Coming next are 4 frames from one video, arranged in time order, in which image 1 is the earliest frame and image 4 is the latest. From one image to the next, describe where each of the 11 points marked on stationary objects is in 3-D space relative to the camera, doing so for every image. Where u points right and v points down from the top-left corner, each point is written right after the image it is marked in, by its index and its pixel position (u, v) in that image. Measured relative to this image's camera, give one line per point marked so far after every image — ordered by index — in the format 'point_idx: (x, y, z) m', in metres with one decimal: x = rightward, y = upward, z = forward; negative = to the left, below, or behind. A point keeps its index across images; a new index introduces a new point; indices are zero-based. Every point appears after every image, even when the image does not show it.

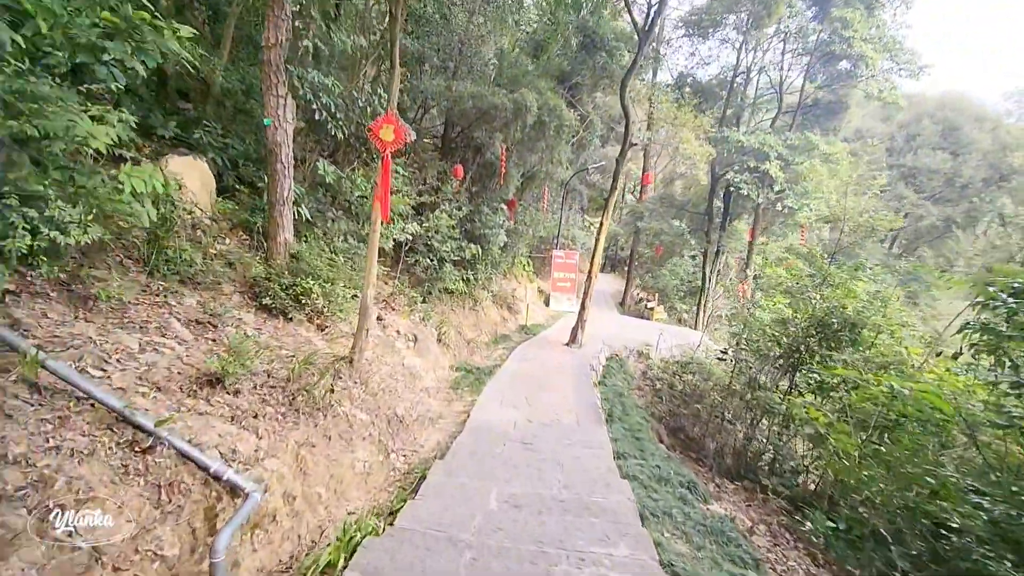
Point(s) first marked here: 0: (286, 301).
0: (-2.1, -0.1, +4.3) m
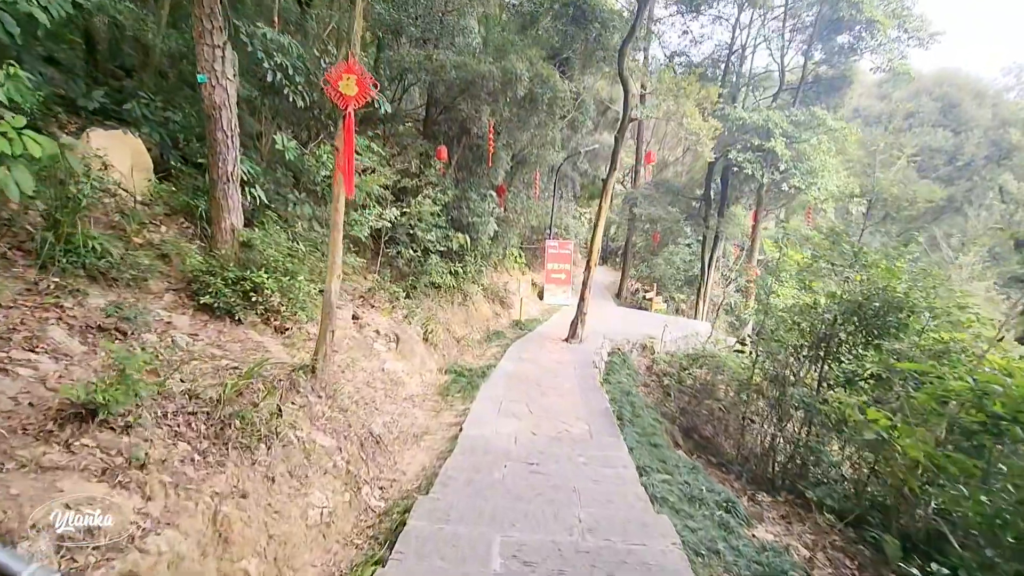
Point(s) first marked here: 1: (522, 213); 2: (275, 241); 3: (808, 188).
0: (-2.1, -0.1, +3.5) m
1: (+0.2, +1.8, +11.1) m
2: (-2.1, +0.4, +4.0) m
3: (+6.7, +2.3, +10.6) m
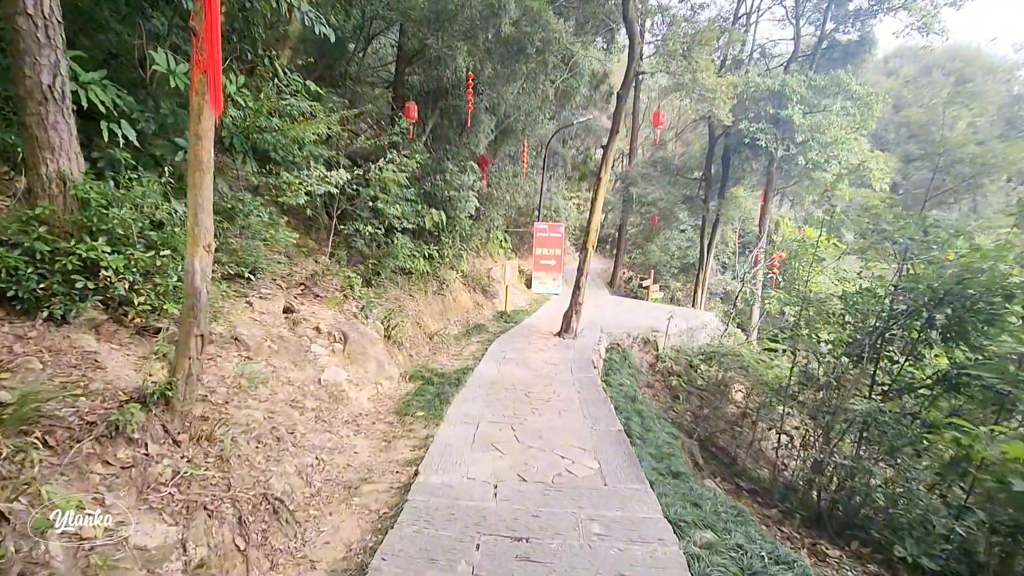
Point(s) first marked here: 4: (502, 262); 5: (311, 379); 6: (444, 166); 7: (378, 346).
0: (-2.2, 0.0, +2.3) m
1: (-0.1, +2.1, +9.9) m
2: (-2.2, +0.5, +2.7) m
3: (+6.4, +2.5, +9.5) m
4: (-0.2, +0.6, +11.0) m
5: (-1.6, -0.7, +3.6) m
6: (-1.1, +1.9, +7.2) m
7: (-1.3, -0.6, +4.6) m
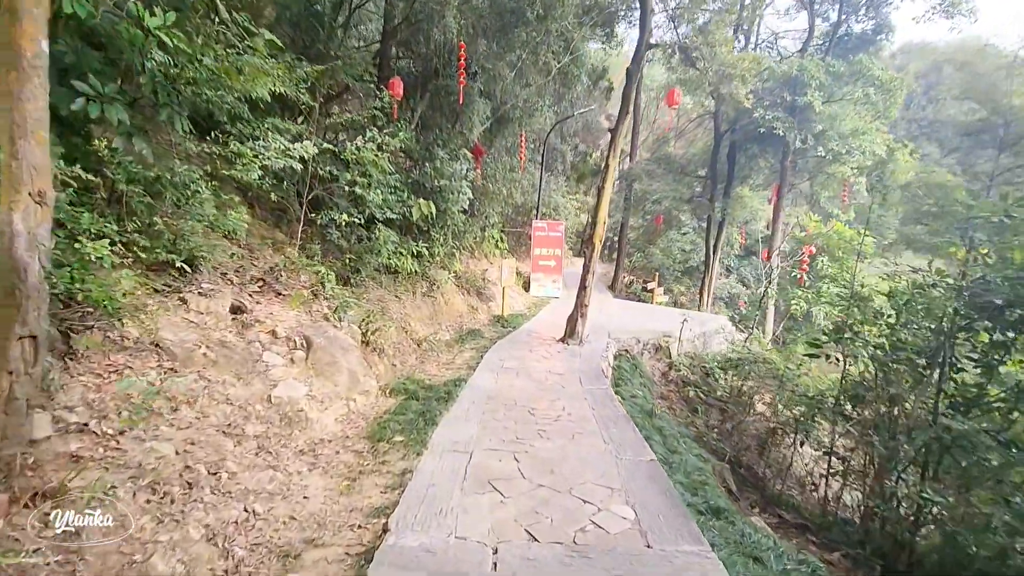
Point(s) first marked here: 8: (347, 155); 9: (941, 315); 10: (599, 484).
0: (-2.2, +0.1, +1.5) m
1: (-0.2, +2.0, +9.1) m
2: (-2.2, +0.6, +2.0) m
3: (+6.3, +2.5, +8.8) m
4: (-0.3, +0.5, +10.3) m
5: (-1.5, -0.6, +2.8) m
6: (-1.1, +1.9, +6.5) m
7: (-1.3, -0.5, +3.8) m
8: (-1.7, +1.4, +5.0) m
9: (+3.4, -0.2, +3.4) m
10: (+0.5, -1.0, +2.5) m
